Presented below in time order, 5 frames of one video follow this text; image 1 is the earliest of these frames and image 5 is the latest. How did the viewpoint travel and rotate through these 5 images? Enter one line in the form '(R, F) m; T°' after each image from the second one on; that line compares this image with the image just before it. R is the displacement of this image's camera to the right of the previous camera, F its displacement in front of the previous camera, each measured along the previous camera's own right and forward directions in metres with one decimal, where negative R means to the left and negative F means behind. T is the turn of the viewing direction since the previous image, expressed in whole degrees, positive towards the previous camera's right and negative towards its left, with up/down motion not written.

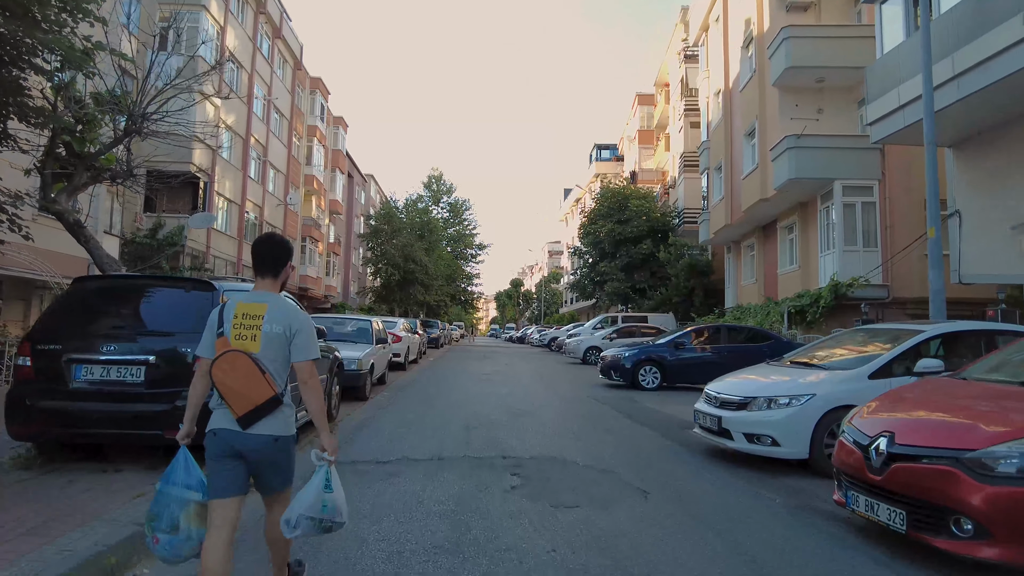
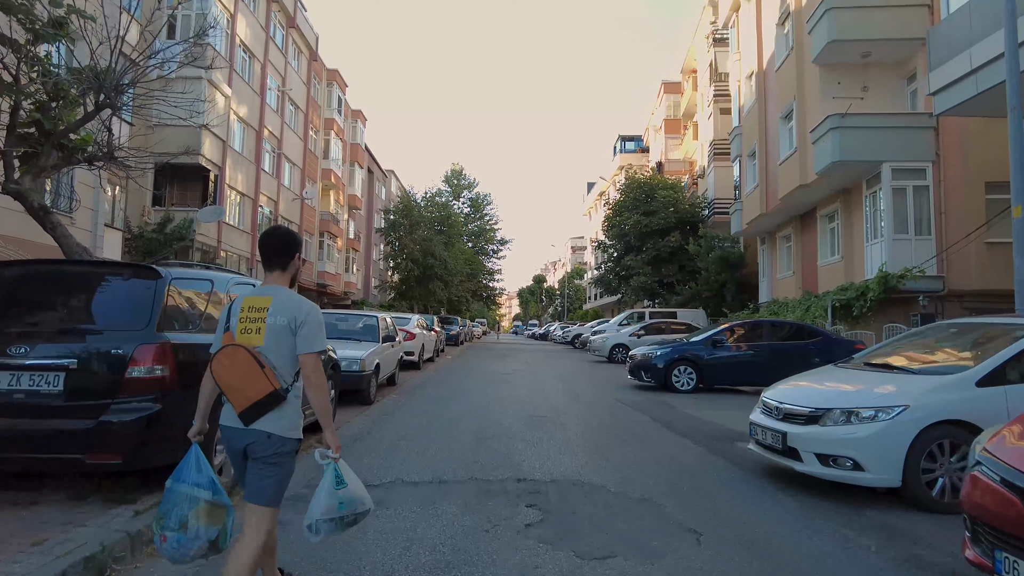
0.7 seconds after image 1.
(+0.1, +1.1) m; -2°
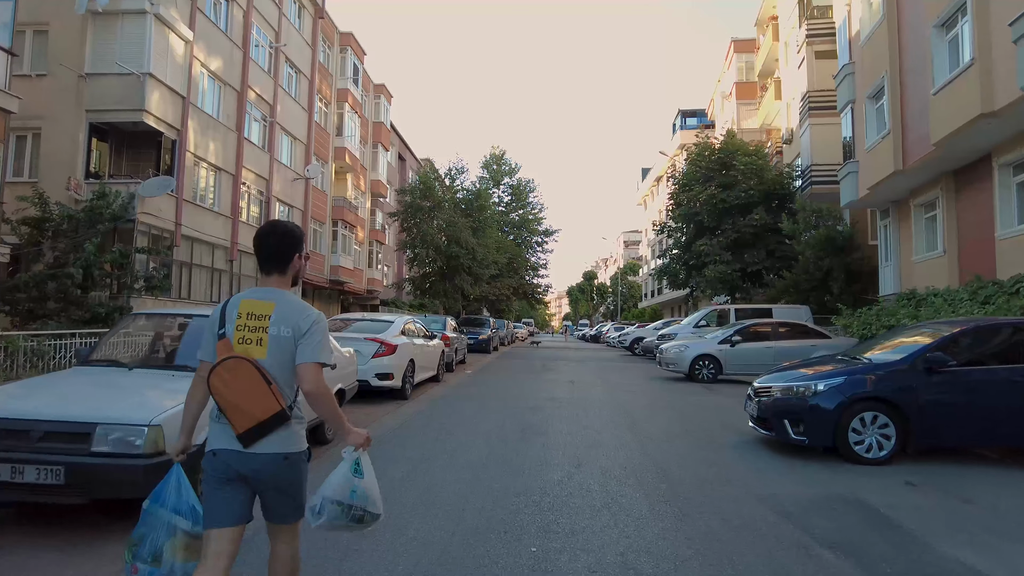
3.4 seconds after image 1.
(+0.3, +5.8) m; -4°
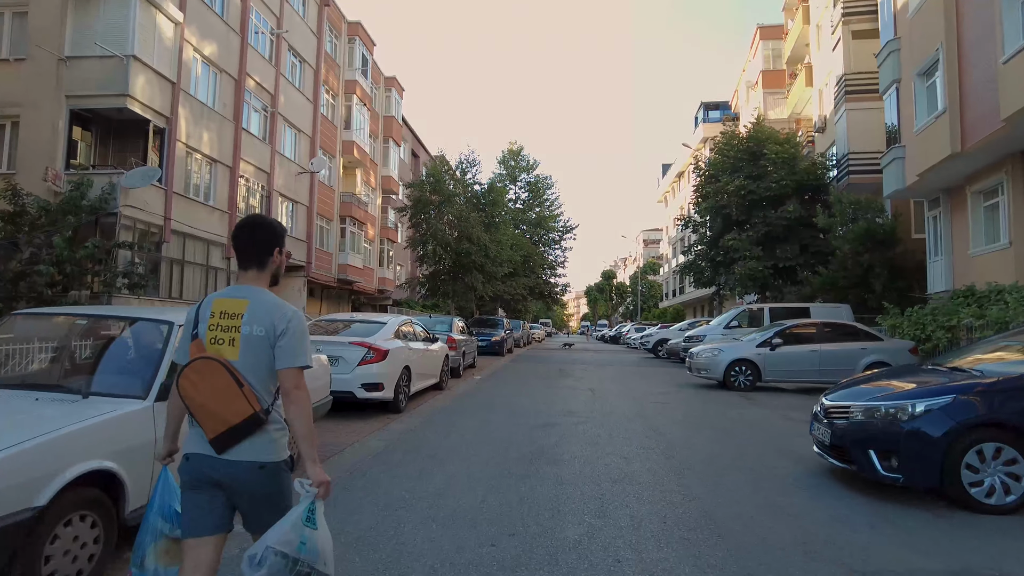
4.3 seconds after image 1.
(+0.1, +1.5) m; -2°
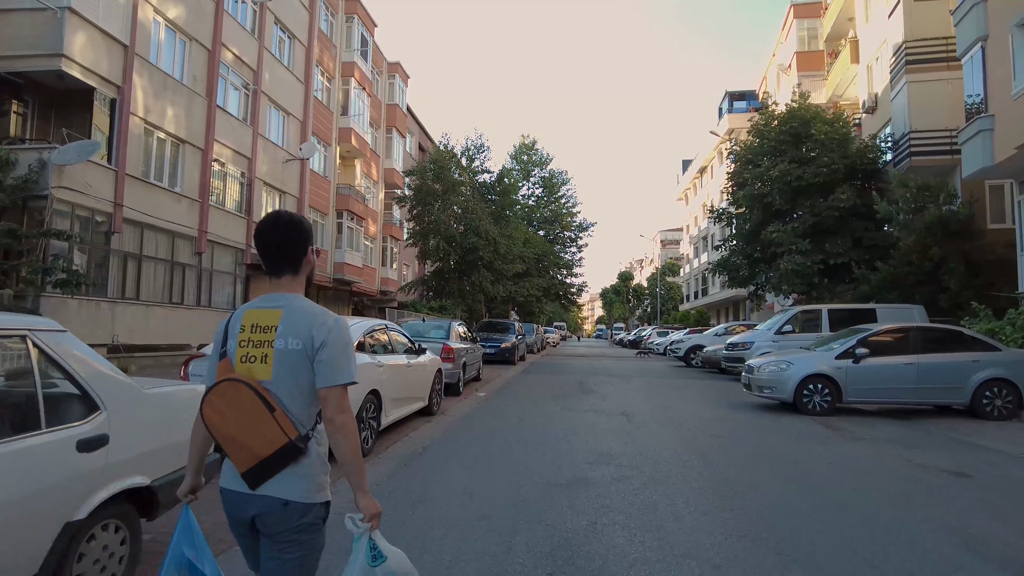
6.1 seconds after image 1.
(0.0, +2.8) m; -1°
